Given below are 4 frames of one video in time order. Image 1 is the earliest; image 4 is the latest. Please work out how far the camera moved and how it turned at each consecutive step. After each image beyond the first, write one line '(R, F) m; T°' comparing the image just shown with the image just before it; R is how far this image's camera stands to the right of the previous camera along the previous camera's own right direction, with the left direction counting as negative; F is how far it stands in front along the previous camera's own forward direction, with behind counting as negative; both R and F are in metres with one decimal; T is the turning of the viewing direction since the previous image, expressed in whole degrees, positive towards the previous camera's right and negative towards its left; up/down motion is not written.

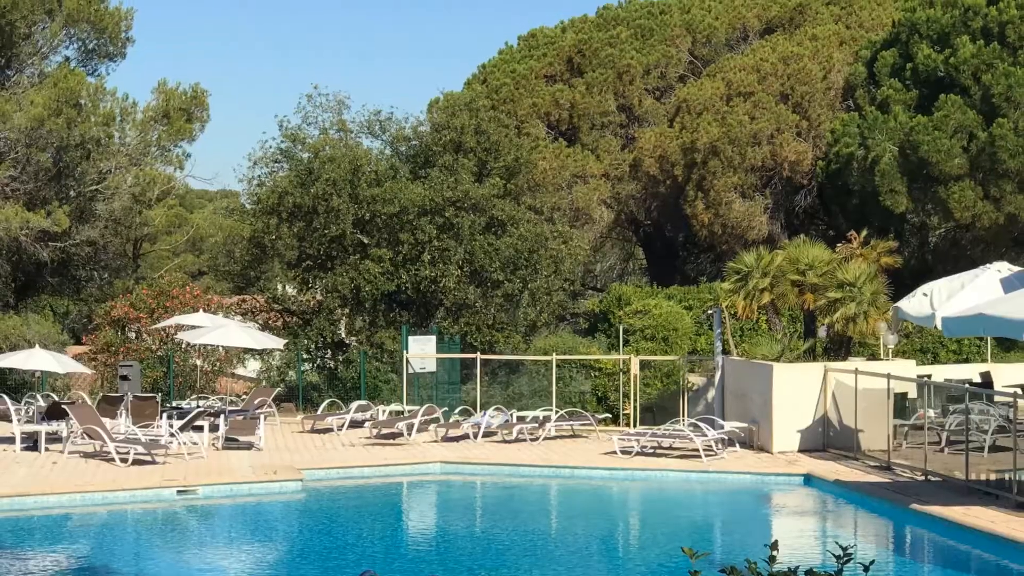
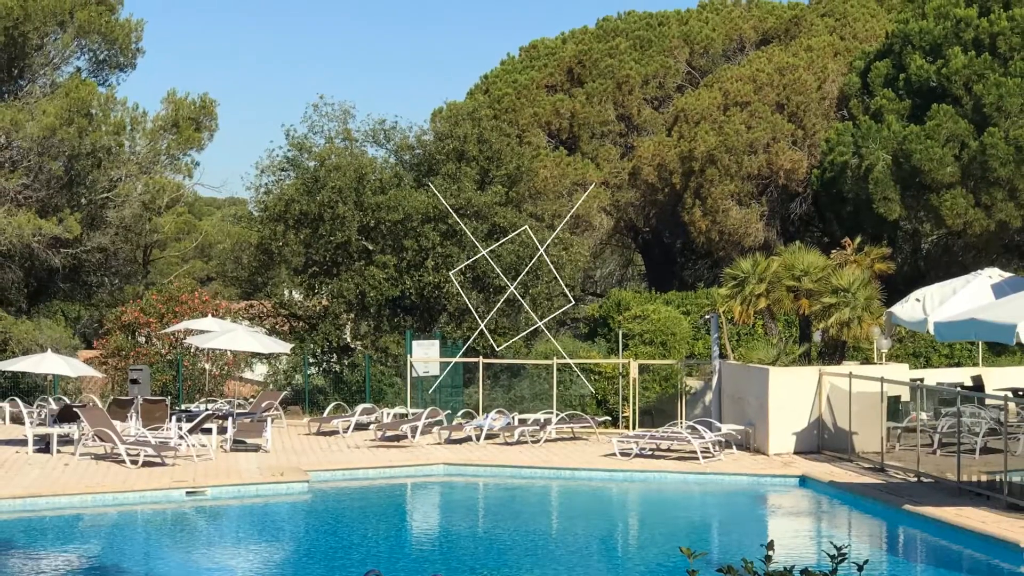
(0.0, -0.5) m; 0°
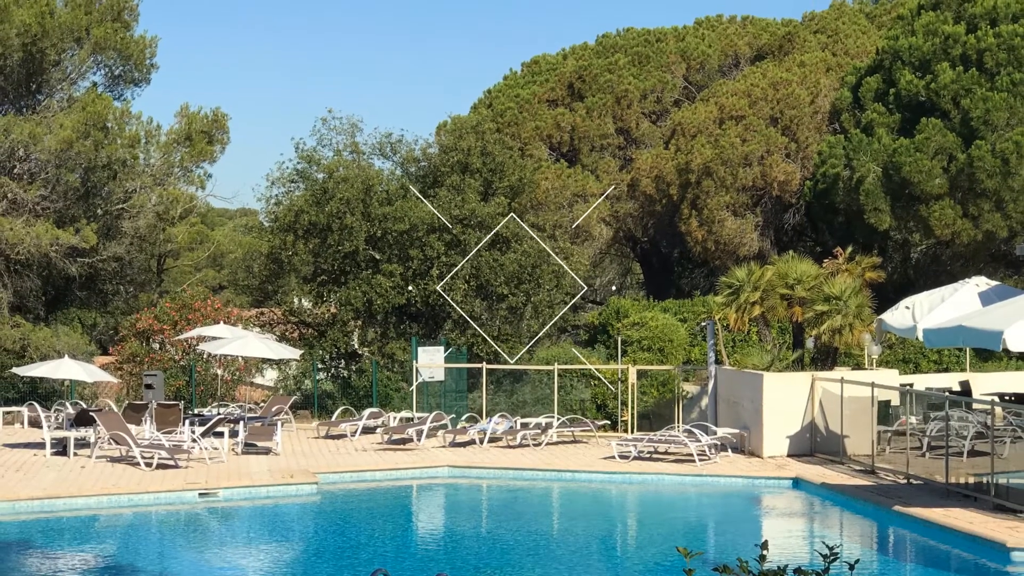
(-0.1, -0.7) m; 0°
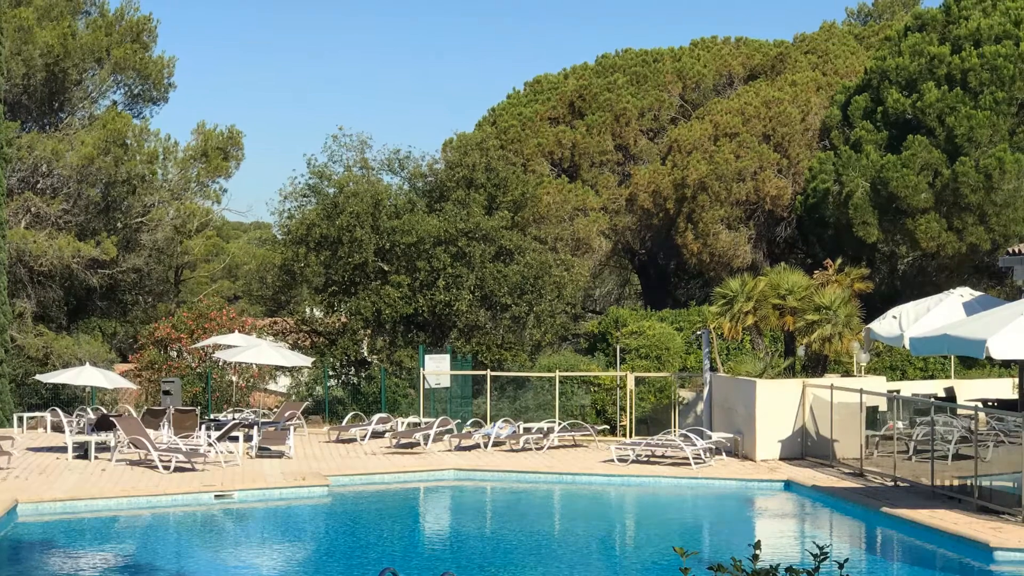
(-0.1, -1.0) m; 0°
